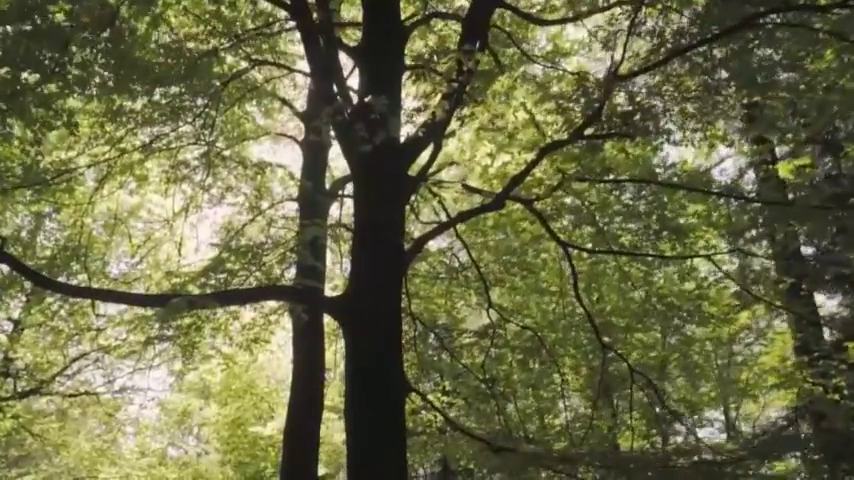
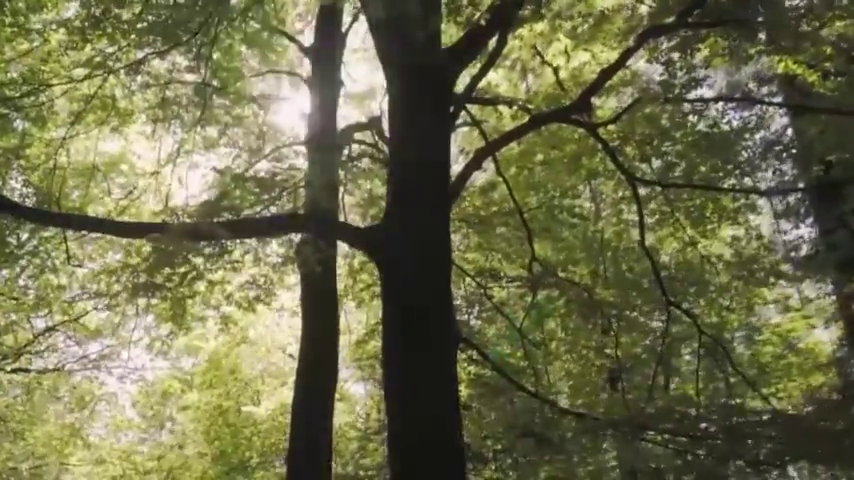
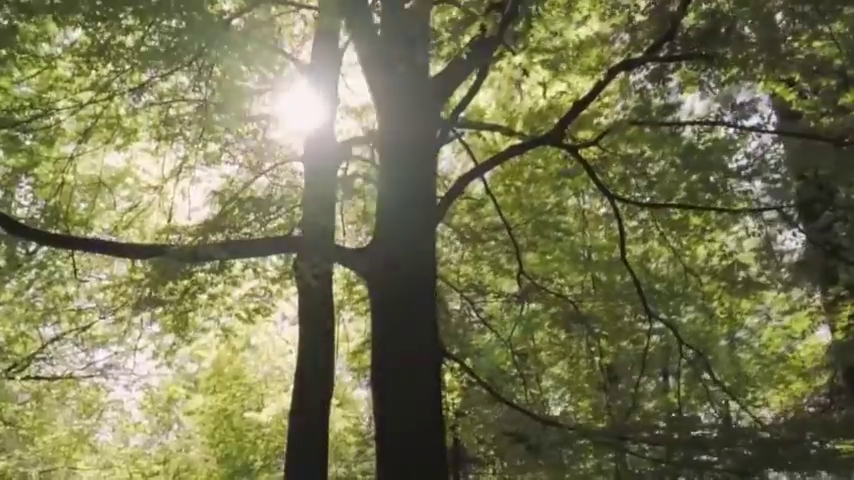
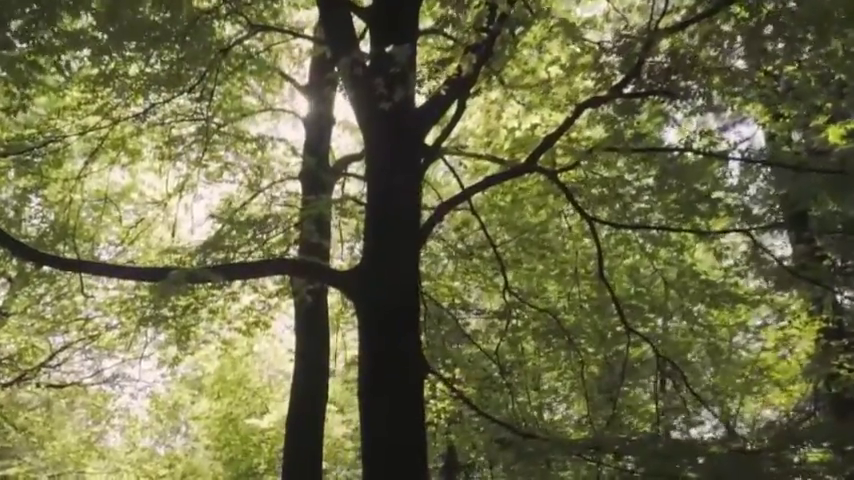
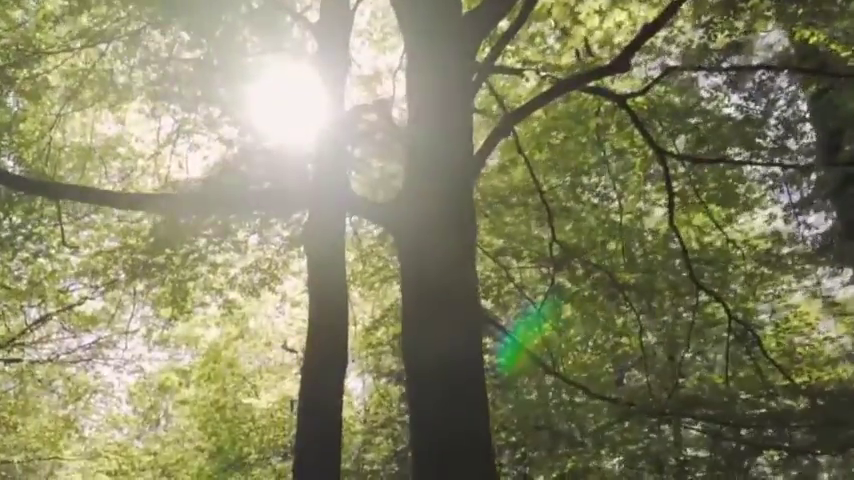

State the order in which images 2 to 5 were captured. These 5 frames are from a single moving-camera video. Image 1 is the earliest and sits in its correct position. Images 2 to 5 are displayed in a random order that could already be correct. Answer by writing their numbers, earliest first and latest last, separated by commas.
4, 3, 2, 5
